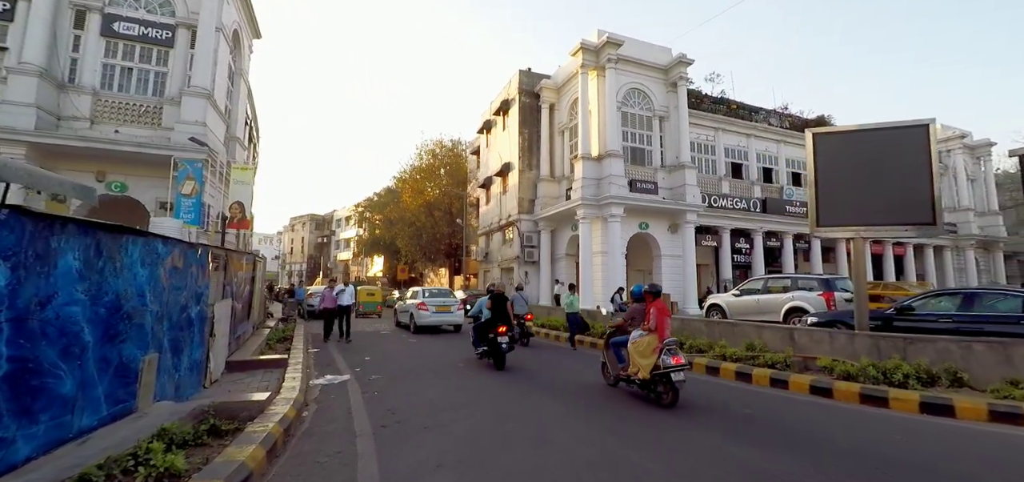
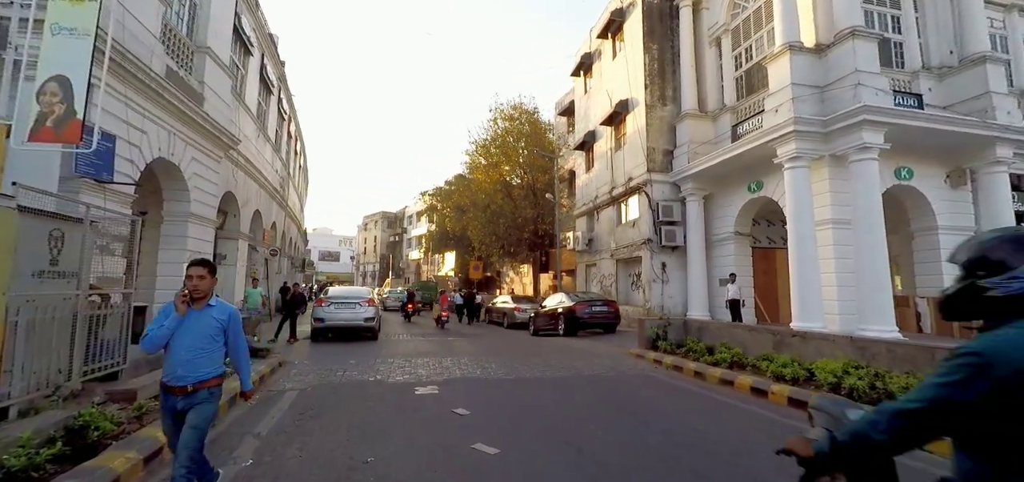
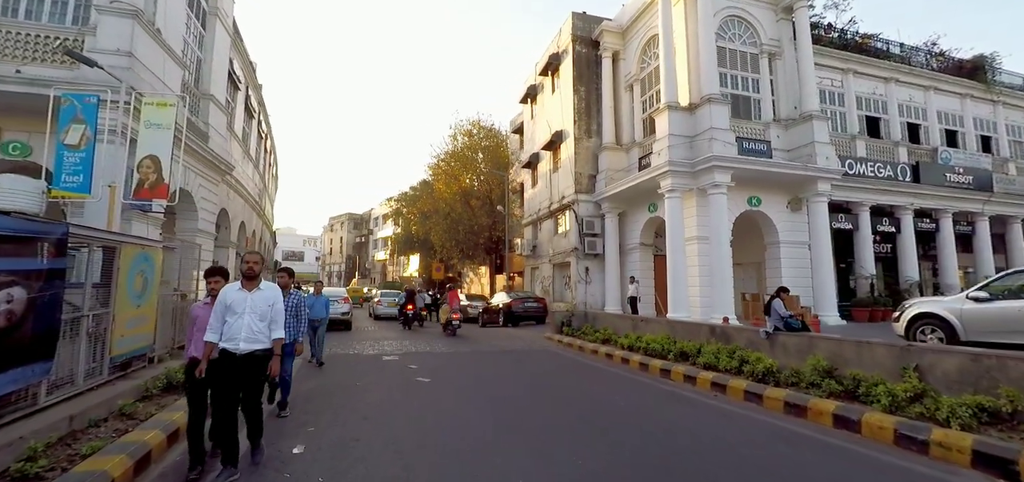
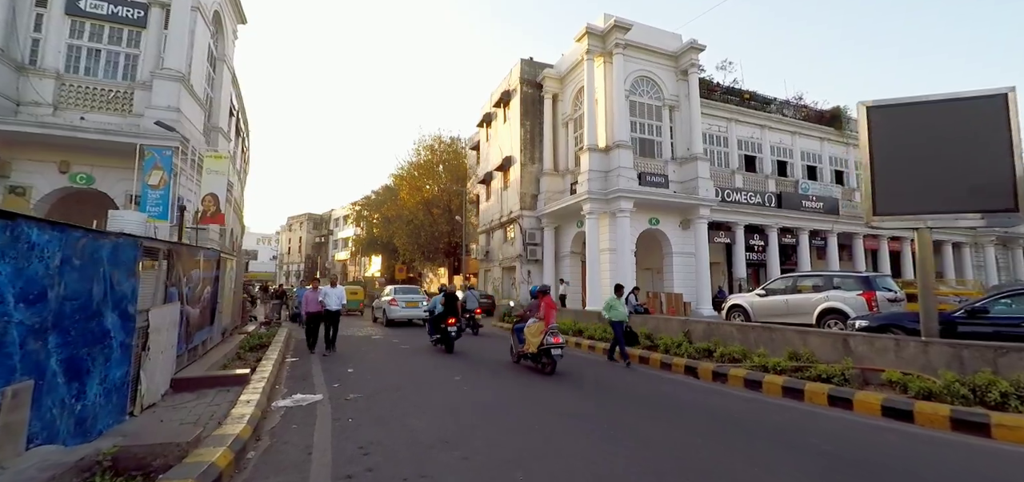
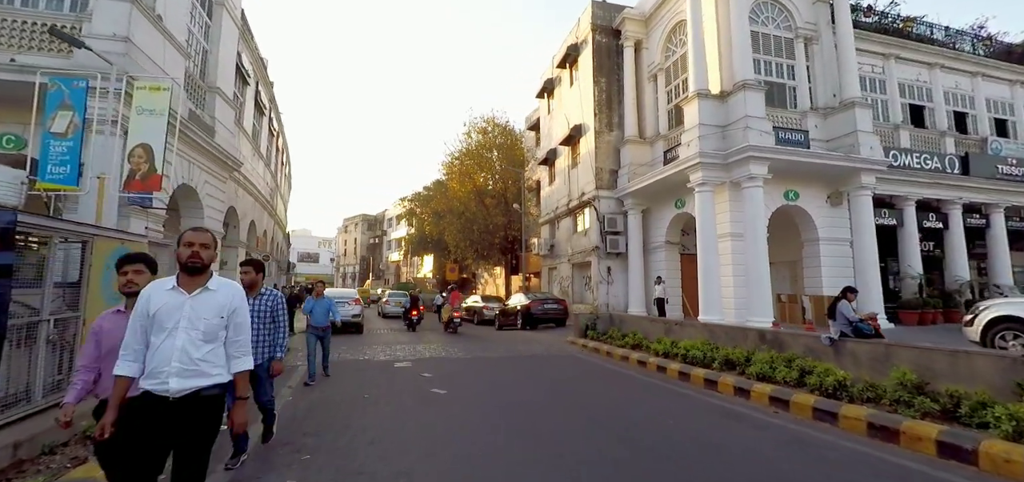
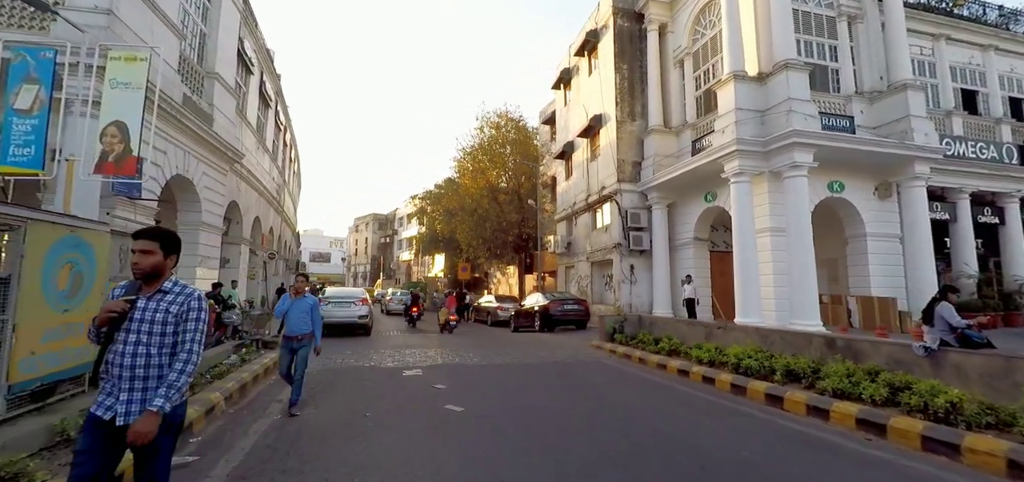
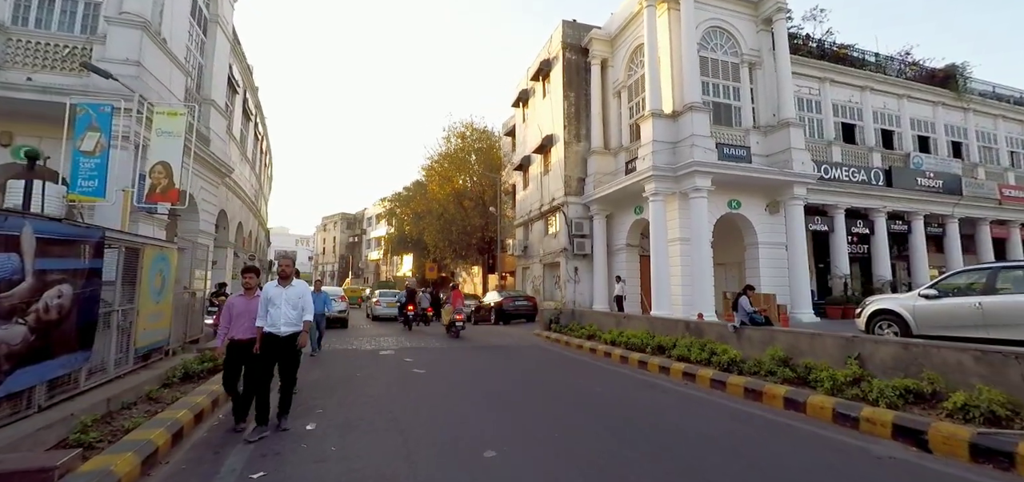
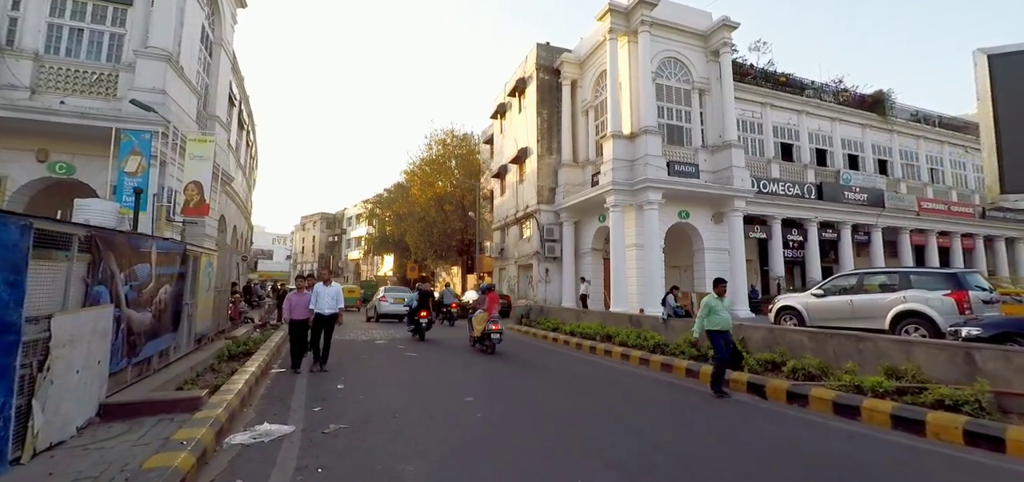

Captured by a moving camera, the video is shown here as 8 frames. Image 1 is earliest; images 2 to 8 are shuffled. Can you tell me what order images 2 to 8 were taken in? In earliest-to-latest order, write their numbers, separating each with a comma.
4, 8, 7, 3, 5, 6, 2
